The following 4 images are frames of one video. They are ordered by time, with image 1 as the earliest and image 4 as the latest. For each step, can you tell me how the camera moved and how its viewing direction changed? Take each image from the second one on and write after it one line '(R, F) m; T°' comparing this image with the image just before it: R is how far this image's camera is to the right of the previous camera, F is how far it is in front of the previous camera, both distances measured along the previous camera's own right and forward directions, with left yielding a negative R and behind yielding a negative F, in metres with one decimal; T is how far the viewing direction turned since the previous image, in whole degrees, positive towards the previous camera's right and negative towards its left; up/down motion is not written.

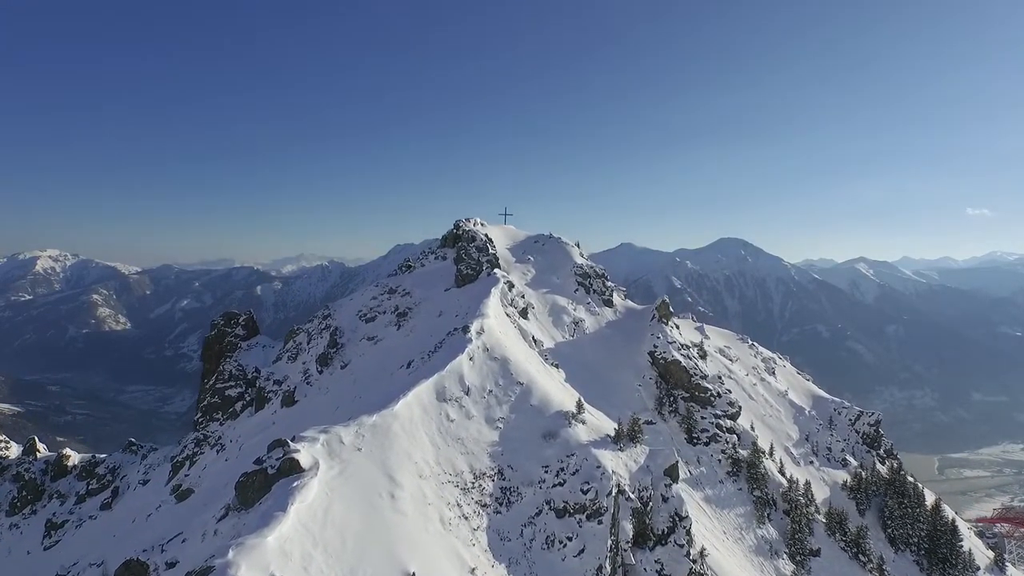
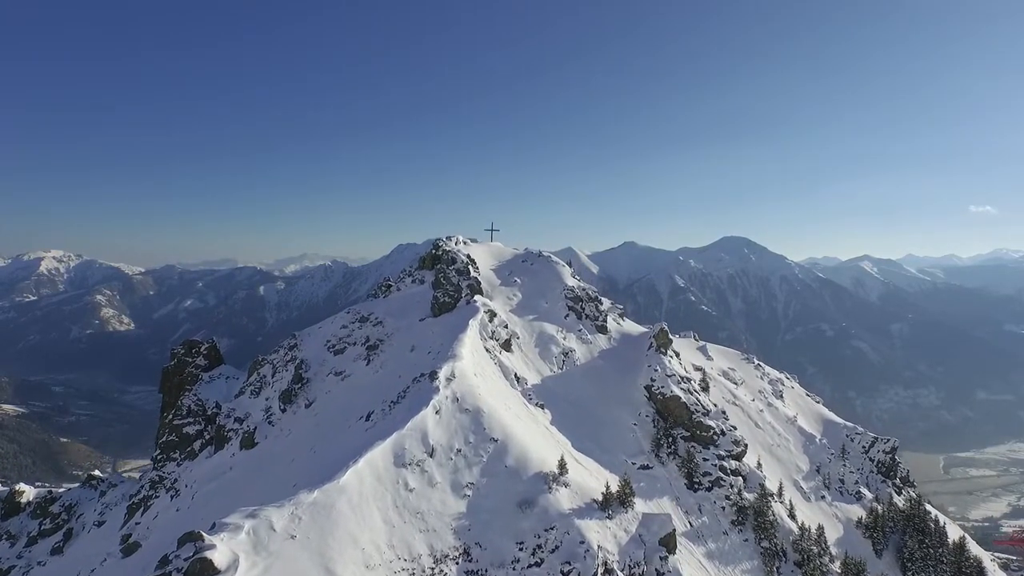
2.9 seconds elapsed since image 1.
(+3.0, +7.5) m; 0°
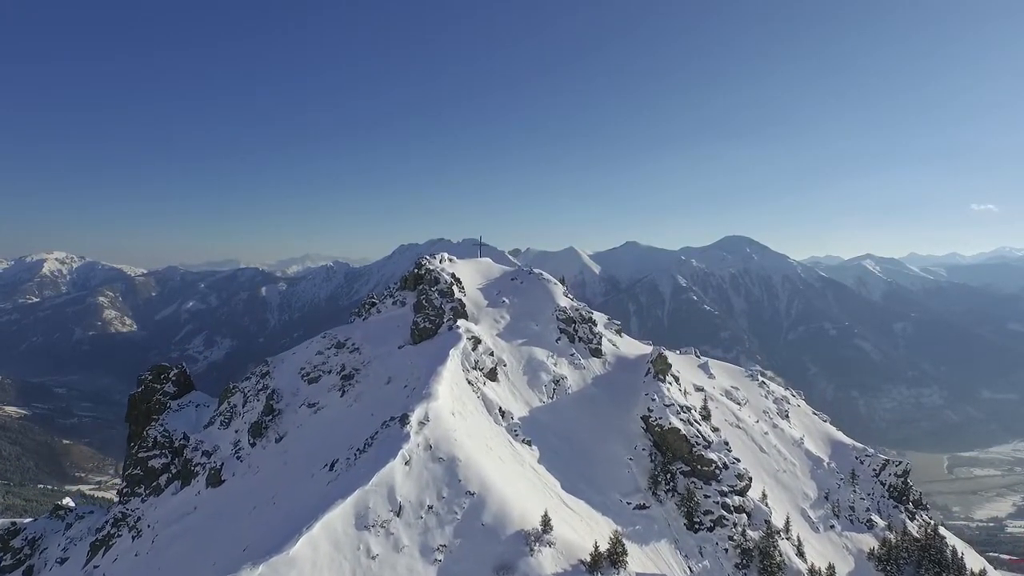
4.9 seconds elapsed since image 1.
(+2.1, +5.2) m; 0°
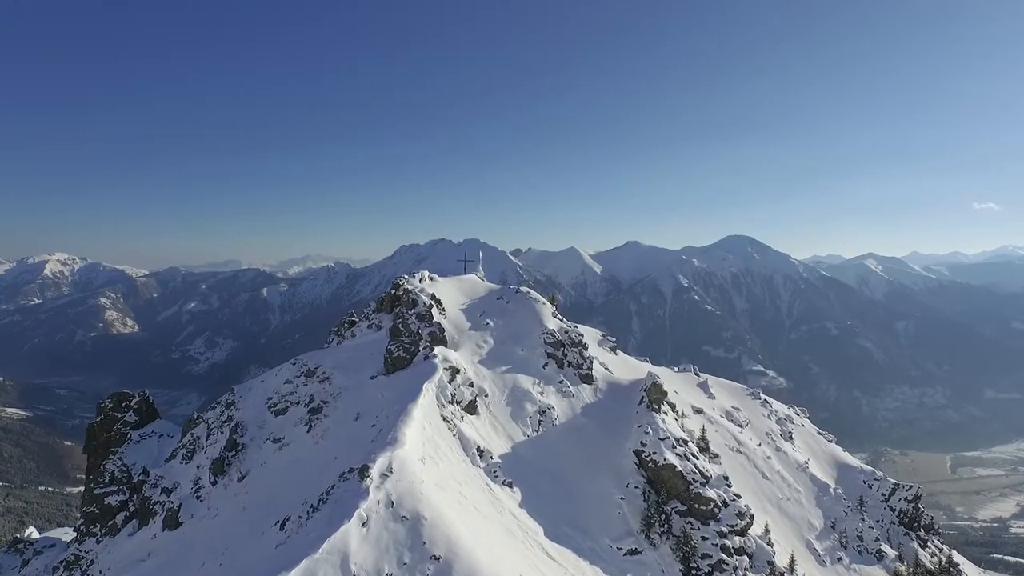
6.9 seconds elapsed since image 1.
(+2.4, +5.2) m; 0°
